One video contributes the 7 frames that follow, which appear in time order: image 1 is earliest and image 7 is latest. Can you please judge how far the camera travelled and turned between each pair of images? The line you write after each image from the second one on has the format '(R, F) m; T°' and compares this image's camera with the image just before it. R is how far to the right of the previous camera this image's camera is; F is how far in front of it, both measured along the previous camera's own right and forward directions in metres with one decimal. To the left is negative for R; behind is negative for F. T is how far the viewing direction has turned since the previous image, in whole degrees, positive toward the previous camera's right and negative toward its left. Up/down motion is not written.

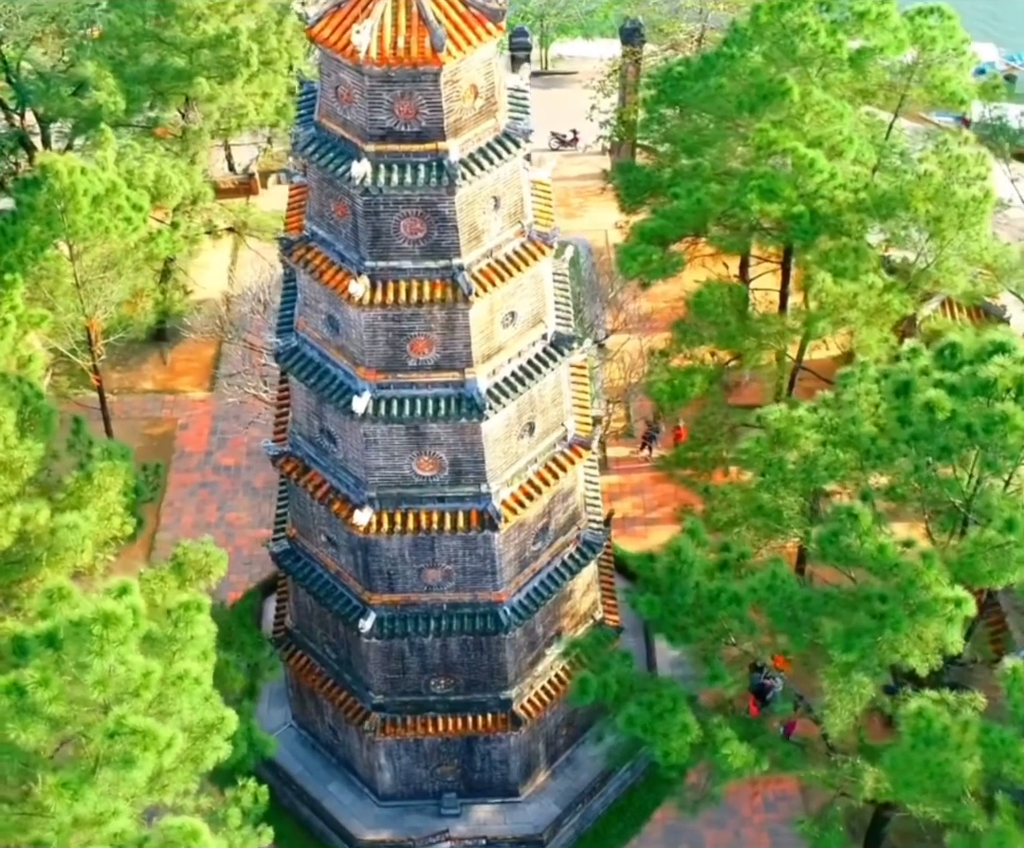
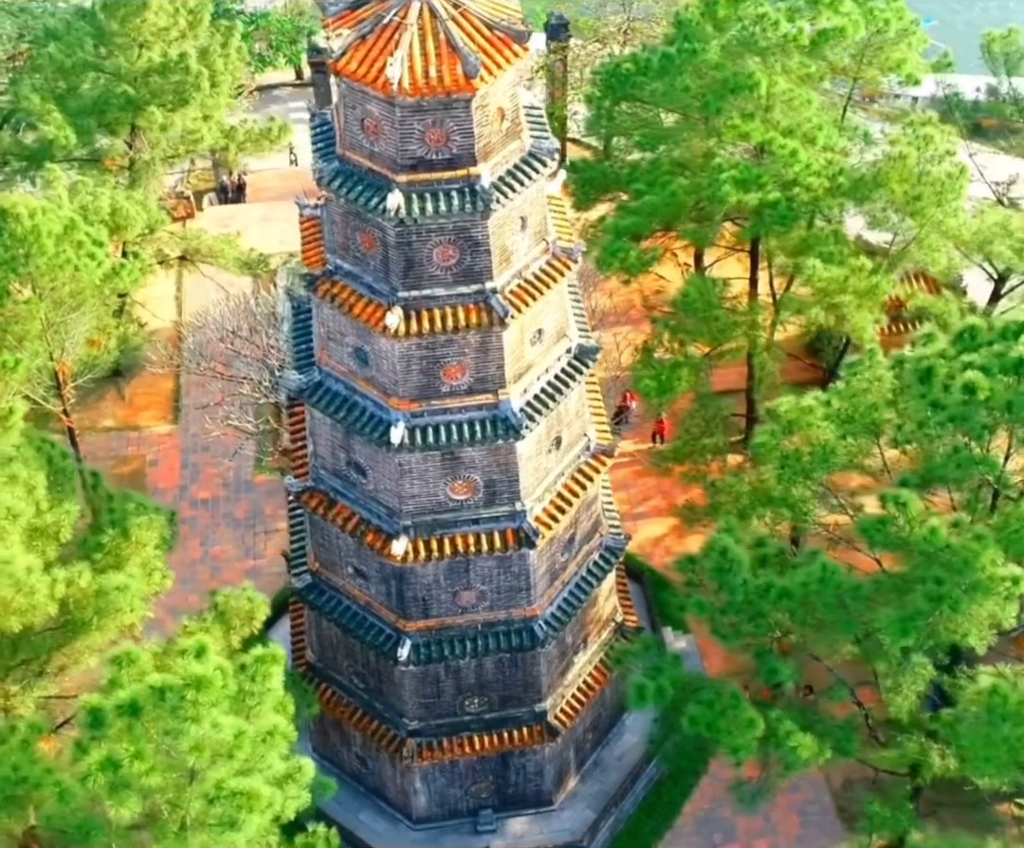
(-1.8, +0.1) m; +5°
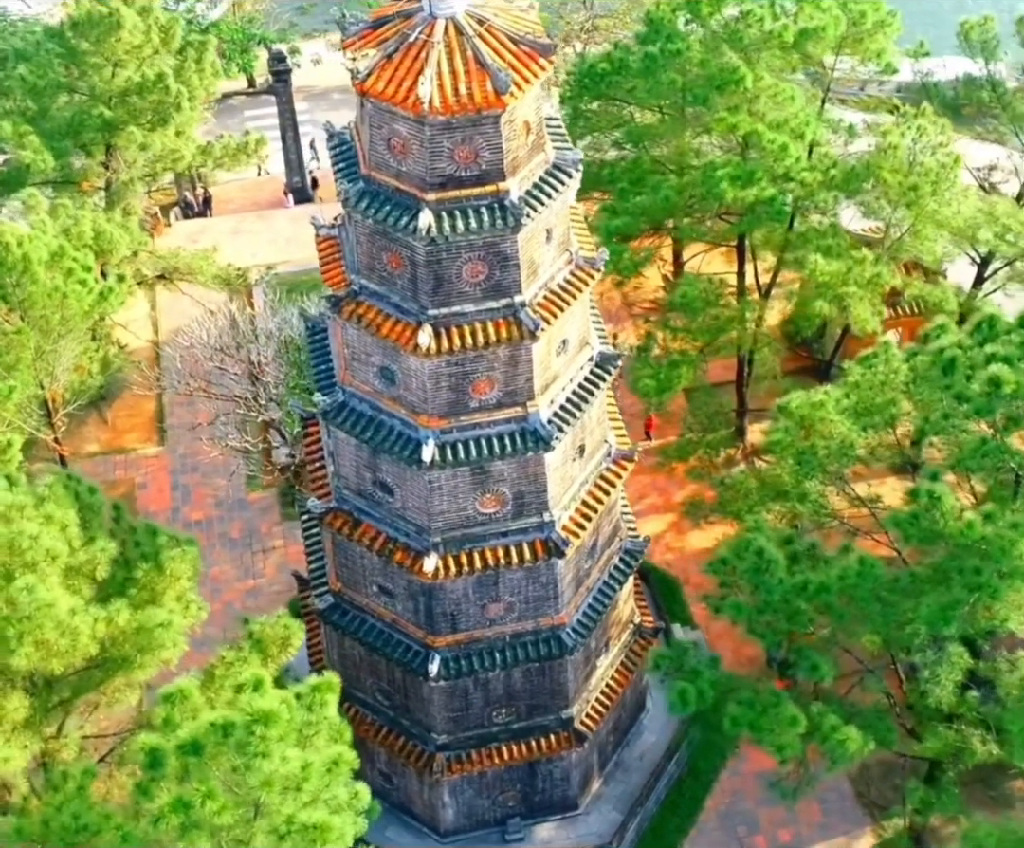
(-1.1, +0.1) m; +3°
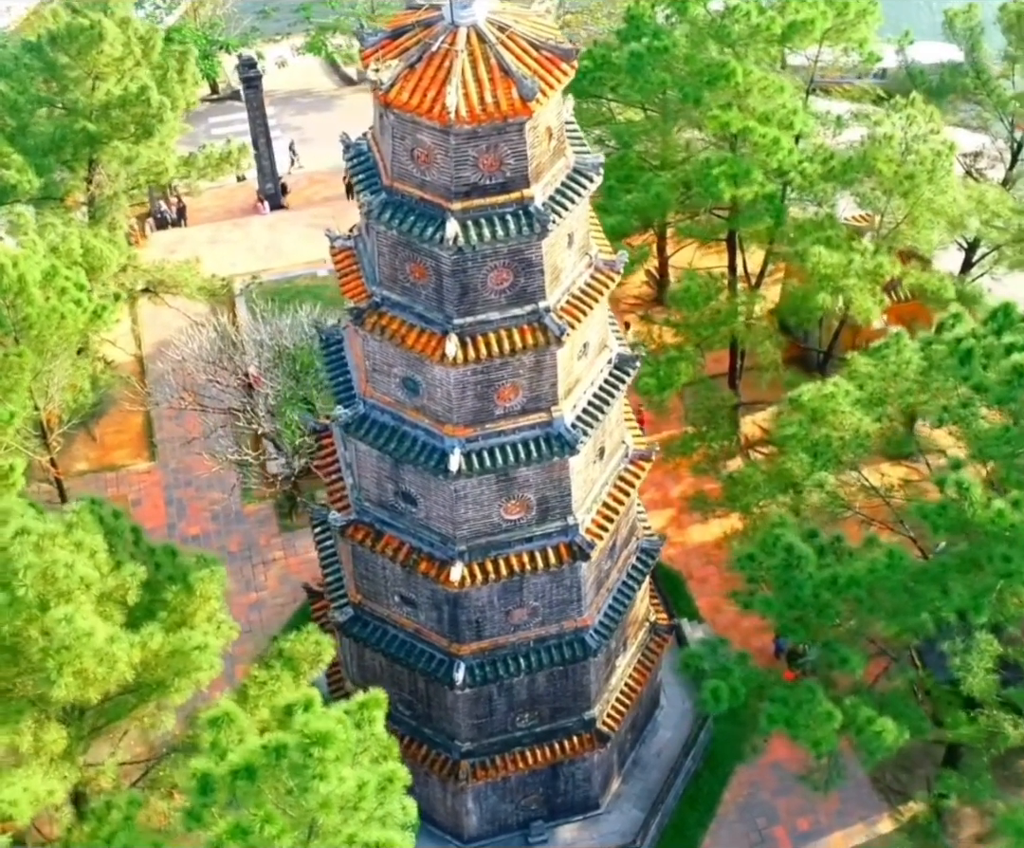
(-0.9, +0.1) m; +2°
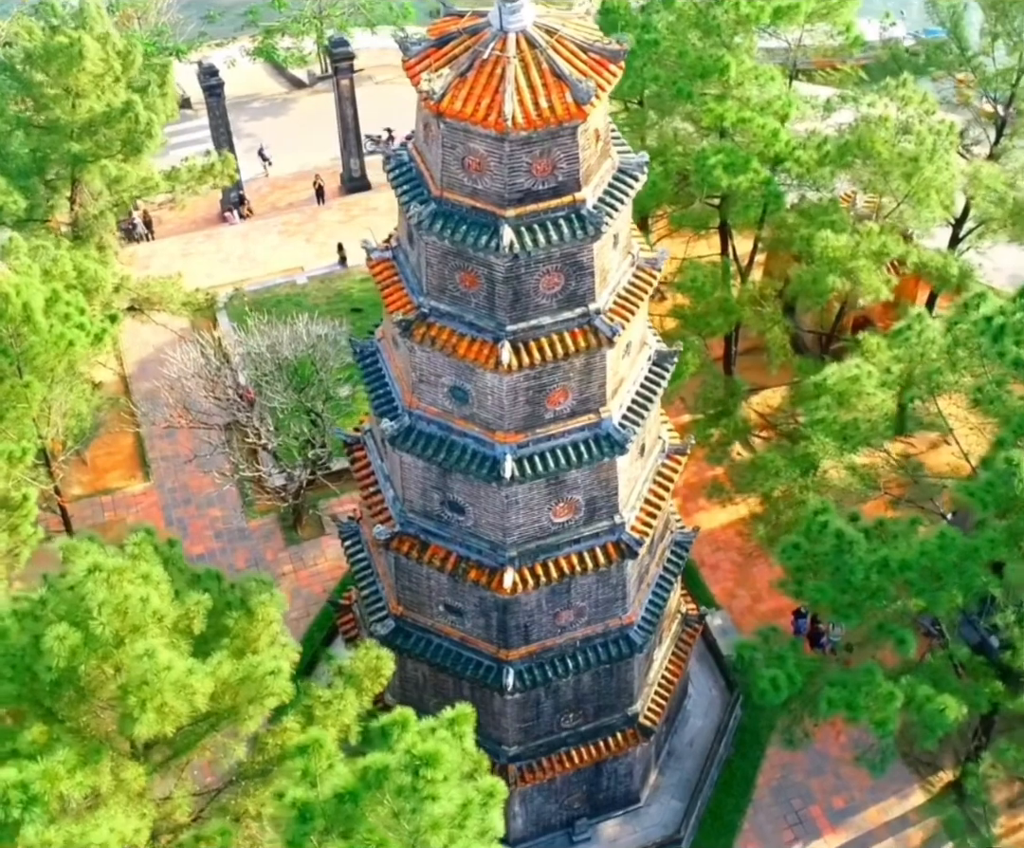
(-1.5, +0.1) m; +3°
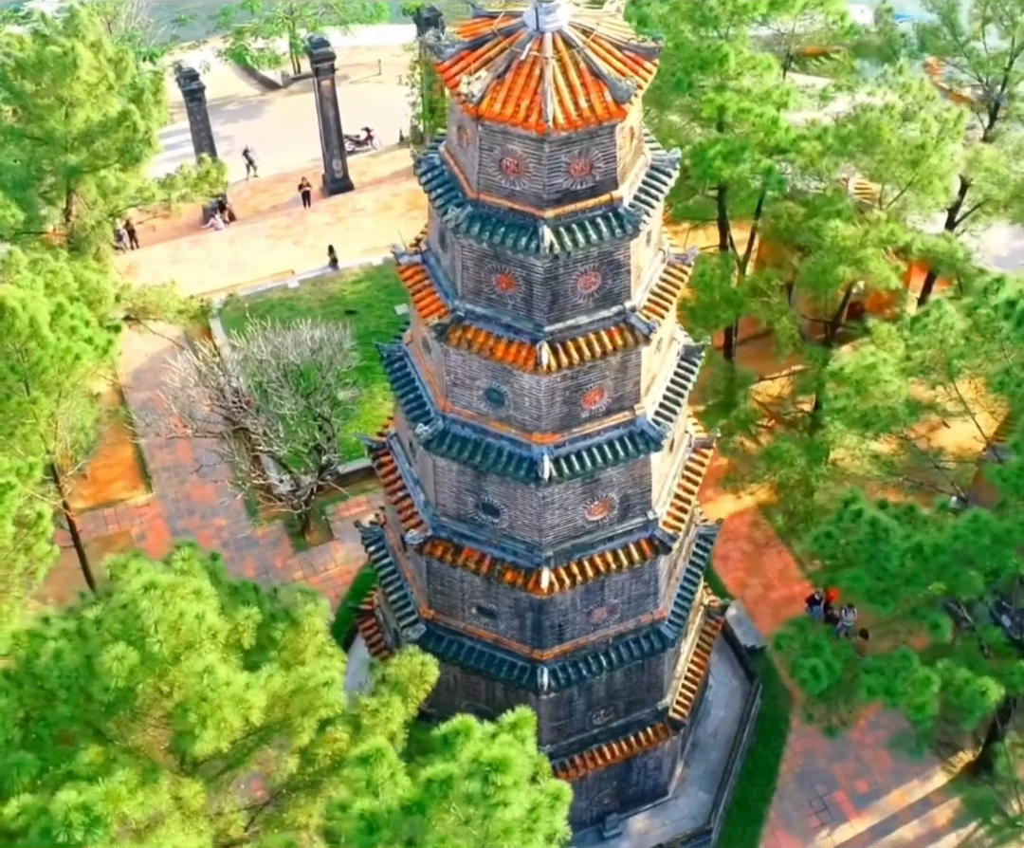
(-0.9, 0.0) m; +2°
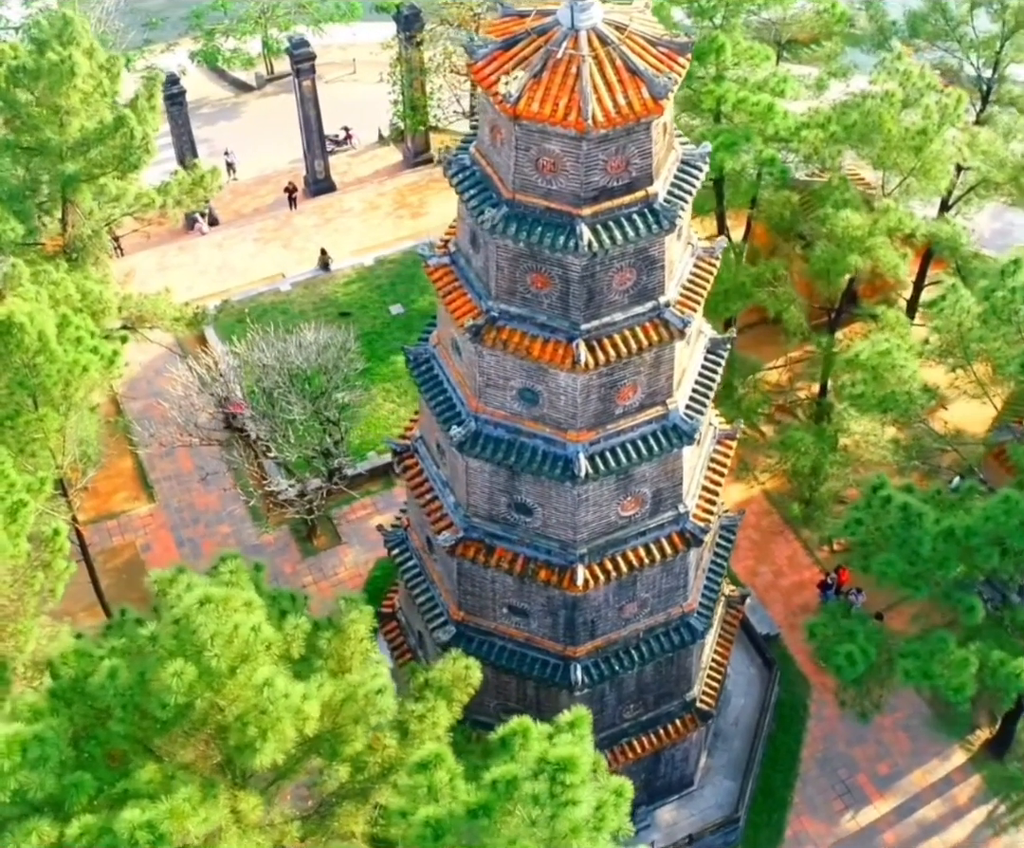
(-0.9, 0.0) m; +2°
